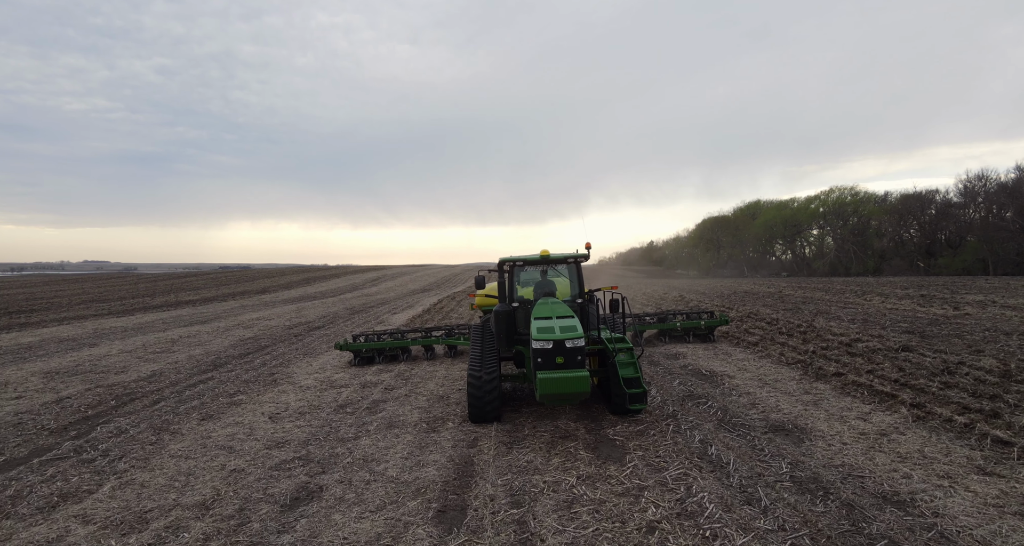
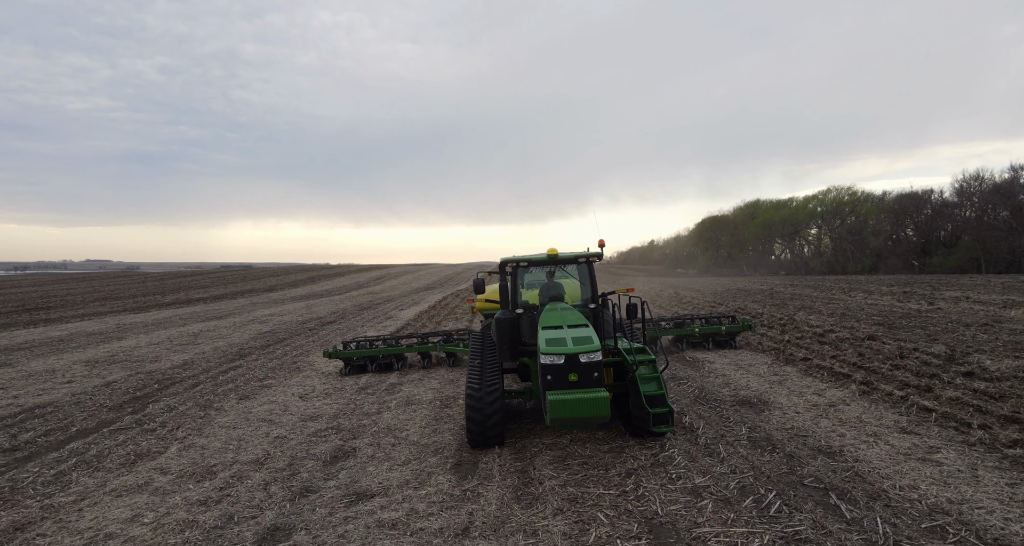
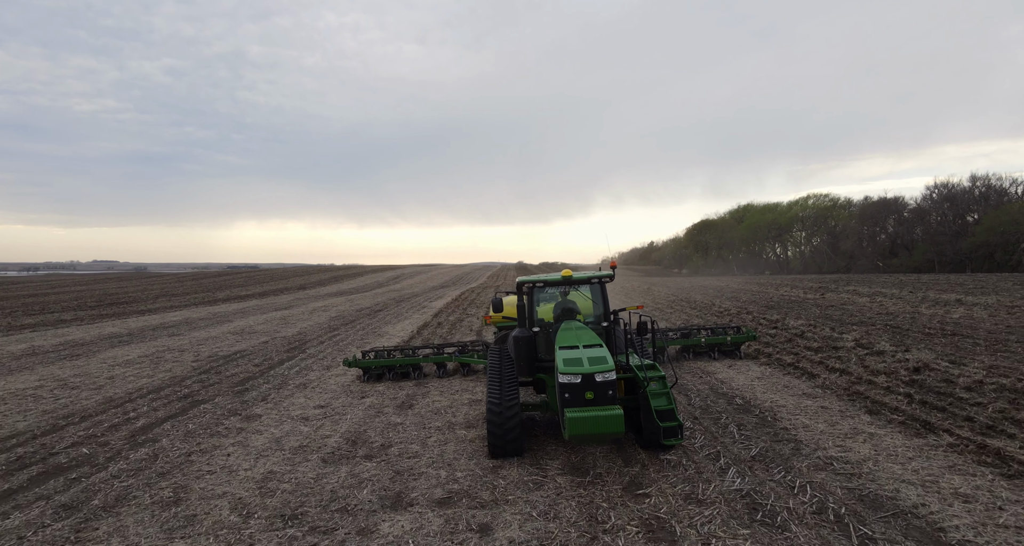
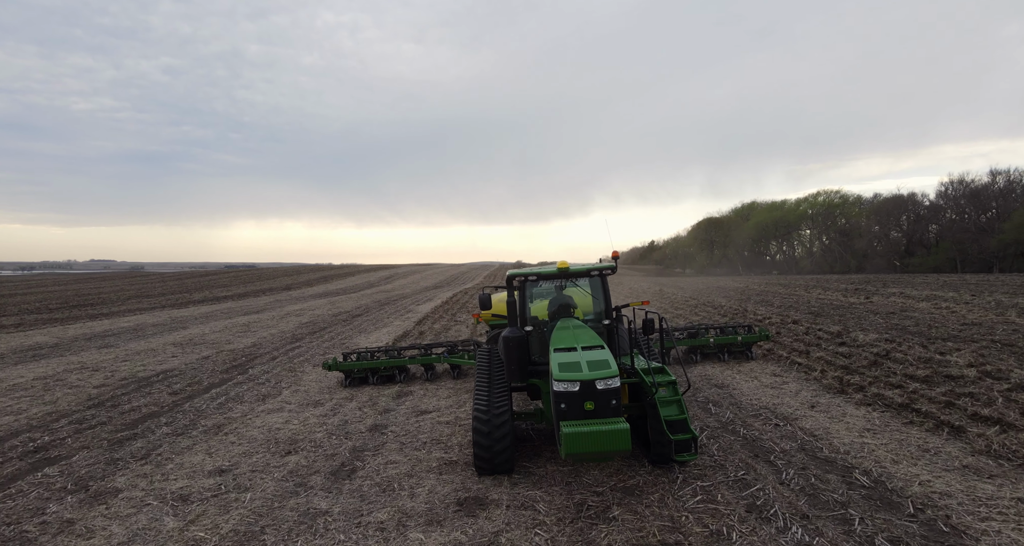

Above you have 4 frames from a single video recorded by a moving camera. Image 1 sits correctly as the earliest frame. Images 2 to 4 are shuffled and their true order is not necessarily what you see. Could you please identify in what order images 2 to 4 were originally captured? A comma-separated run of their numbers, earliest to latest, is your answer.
2, 4, 3
